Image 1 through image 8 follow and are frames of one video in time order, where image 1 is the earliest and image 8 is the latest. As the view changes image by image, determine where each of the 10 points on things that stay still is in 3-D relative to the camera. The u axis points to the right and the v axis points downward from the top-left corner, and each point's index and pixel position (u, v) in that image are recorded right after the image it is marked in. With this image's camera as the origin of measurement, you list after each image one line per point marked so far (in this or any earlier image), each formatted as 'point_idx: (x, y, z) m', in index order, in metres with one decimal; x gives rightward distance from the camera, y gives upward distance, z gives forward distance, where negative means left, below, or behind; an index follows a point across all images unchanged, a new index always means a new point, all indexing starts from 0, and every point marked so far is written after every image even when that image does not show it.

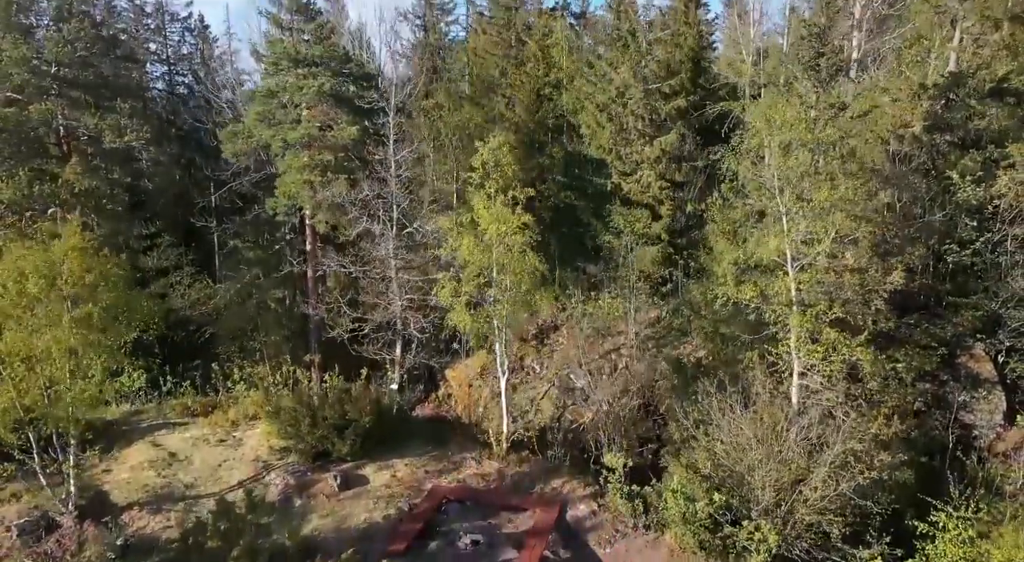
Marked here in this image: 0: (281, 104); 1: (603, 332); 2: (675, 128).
0: (-4.3, +3.2, +13.6) m
1: (+2.1, -1.2, +17.0) m
2: (+3.9, +3.6, +17.3) m
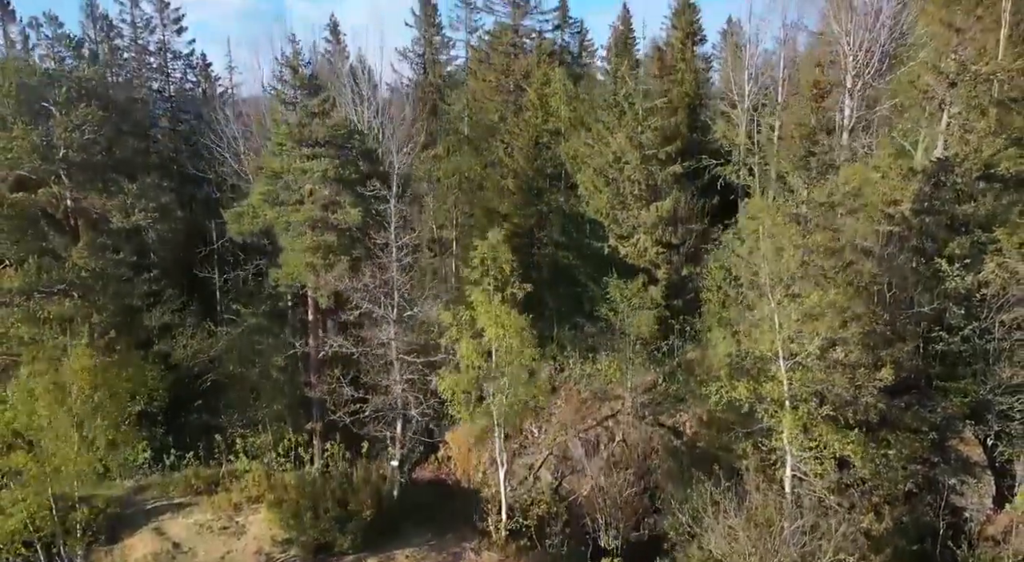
0: (-4.3, +1.8, +13.9) m
1: (+2.1, -2.7, +17.2) m
2: (+3.8, +2.1, +17.6) m
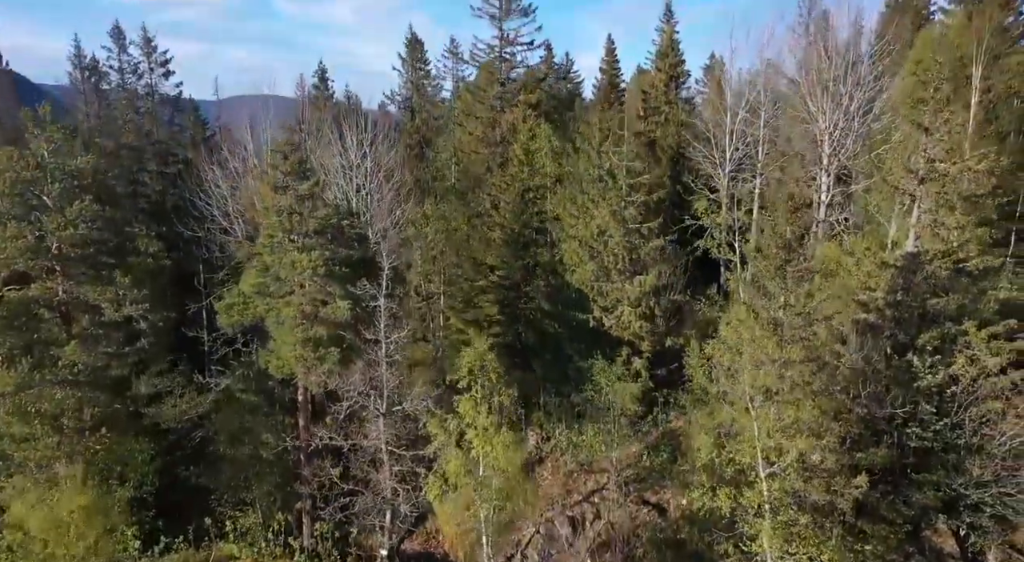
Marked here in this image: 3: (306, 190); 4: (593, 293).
0: (-4.6, +0.1, +14.2) m
1: (+1.8, -4.5, +17.5) m
2: (+3.5, +0.3, +18.0) m
3: (-4.1, +1.9, +14.6) m
4: (+2.1, -0.3, +18.8) m
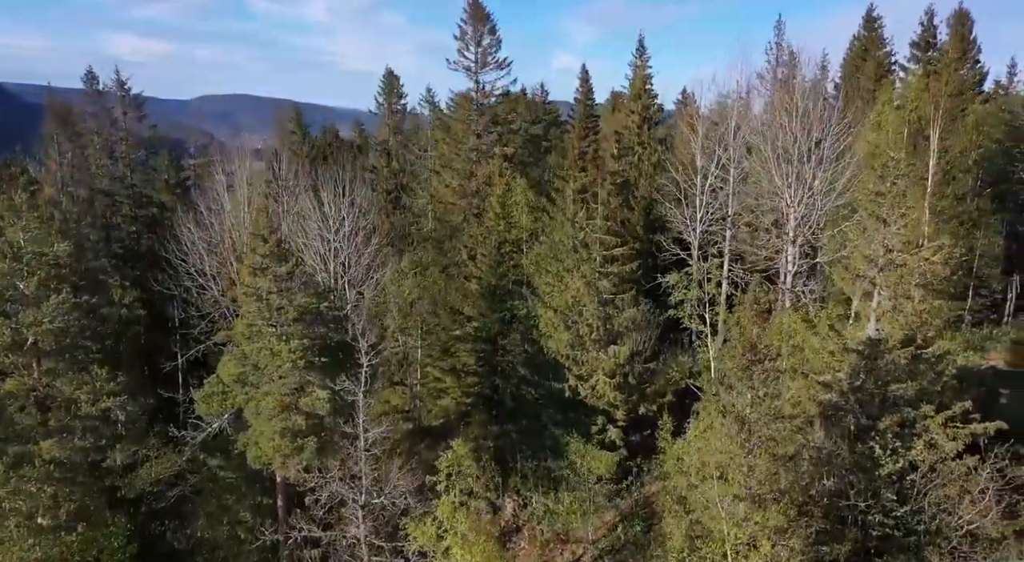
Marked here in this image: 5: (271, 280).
0: (-5.1, -1.7, +14.3) m
1: (+1.2, -6.2, +17.8) m
2: (+2.9, -1.5, +18.4) m
3: (-4.6, +0.2, +14.8) m
4: (+1.5, -2.1, +19.1) m
5: (-4.8, 0.0, +14.6) m
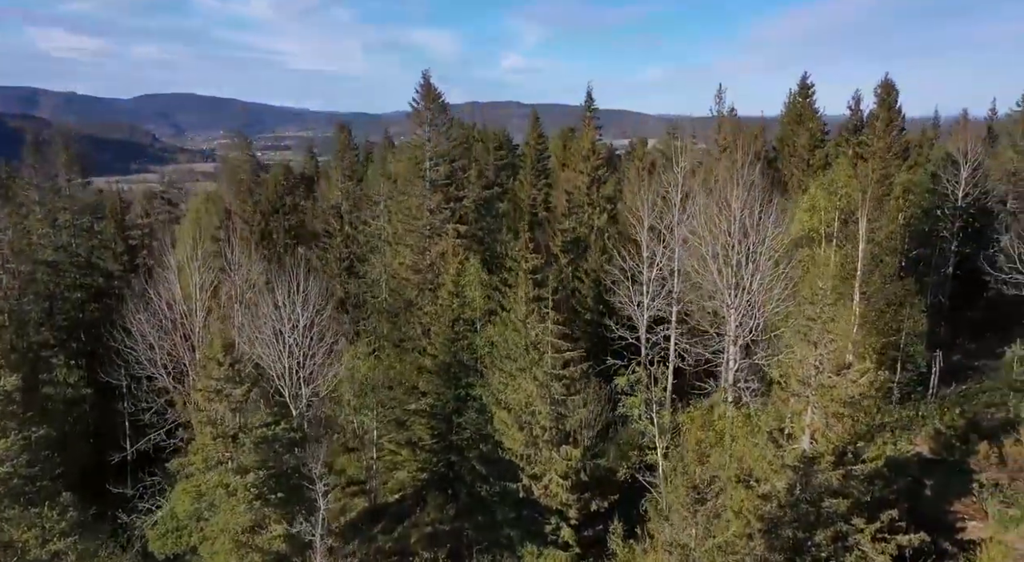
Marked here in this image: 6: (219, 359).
0: (-5.9, -4.3, +14.5) m
1: (+0.2, -8.9, +18.2) m
2: (+1.7, -4.1, +19.0) m
3: (-5.5, -2.5, +15.0) m
4: (+0.3, -4.8, +19.6) m
5: (-5.7, -2.6, +14.7) m
6: (-6.1, -1.8, +15.3) m
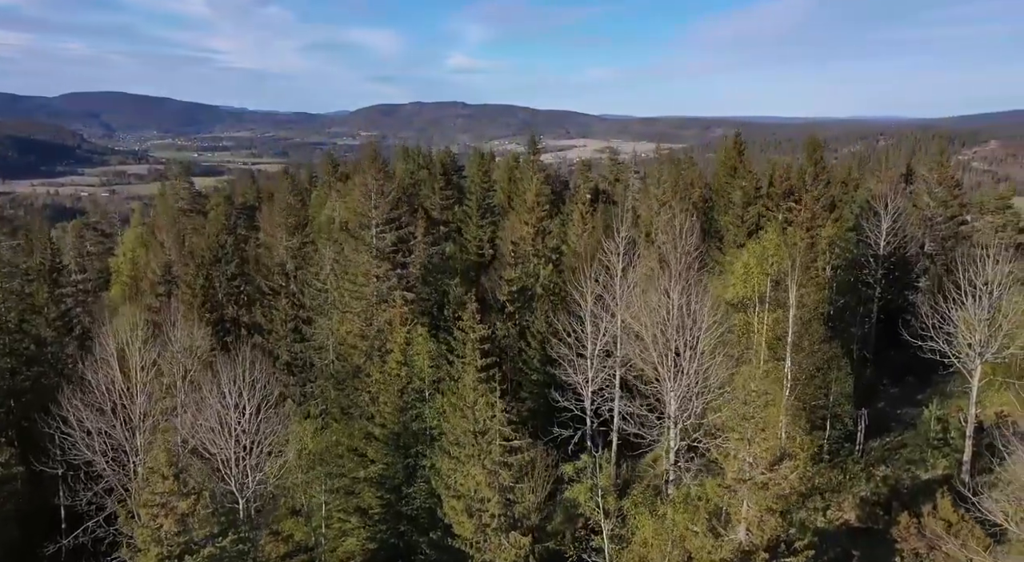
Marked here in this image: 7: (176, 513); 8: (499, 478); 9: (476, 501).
0: (-6.9, -6.7, +14.4) m
1: (-1.0, -11.3, +18.5) m
2: (+0.4, -6.6, +19.6) m
3: (-6.5, -4.9, +15.0) m
4: (-1.1, -7.3, +20.0) m
5: (-6.7, -5.0, +14.7) m
6: (-7.2, -4.2, +15.3) m
7: (-6.6, -5.0, +14.8) m
8: (-0.4, -5.3, +19.8) m
9: (-1.0, -6.0, +19.9) m
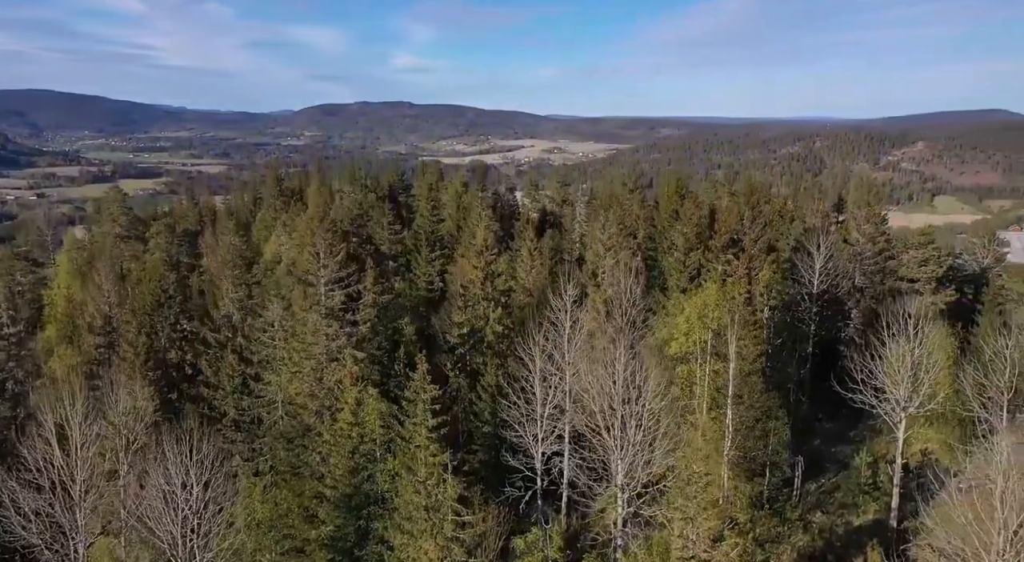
0: (-7.8, -8.9, +14.3) m
1: (-2.2, -13.5, +18.7) m
2: (-0.9, -8.7, +19.9) m
3: (-7.5, -7.0, +14.9) m
4: (-2.4, -9.4, +20.3) m
5: (-7.7, -7.2, +14.7) m
6: (-8.2, -6.4, +15.2) m
7: (-7.6, -7.1, +14.7) m
8: (-1.7, -7.5, +20.1) m
9: (-2.3, -8.1, +20.2) m
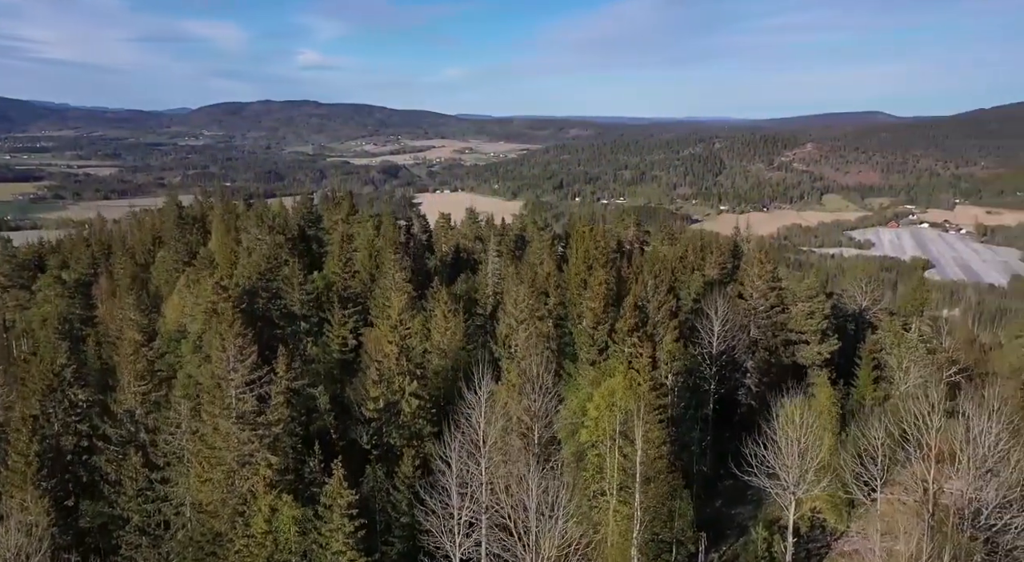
0: (-9.3, -12.5, +13.8) m
1: (-4.1, -17.2, +18.6) m
2: (-3.1, -12.4, +20.2) m
3: (-9.1, -10.7, +14.5) m
4: (-4.6, -13.2, +20.3) m
5: (-9.2, -10.9, +14.2) m
6: (-9.8, -10.1, +14.7) m
7: (-9.2, -10.8, +14.2) m
8: (-3.9, -11.2, +20.3) m
9: (-4.5, -11.9, +20.3) m
